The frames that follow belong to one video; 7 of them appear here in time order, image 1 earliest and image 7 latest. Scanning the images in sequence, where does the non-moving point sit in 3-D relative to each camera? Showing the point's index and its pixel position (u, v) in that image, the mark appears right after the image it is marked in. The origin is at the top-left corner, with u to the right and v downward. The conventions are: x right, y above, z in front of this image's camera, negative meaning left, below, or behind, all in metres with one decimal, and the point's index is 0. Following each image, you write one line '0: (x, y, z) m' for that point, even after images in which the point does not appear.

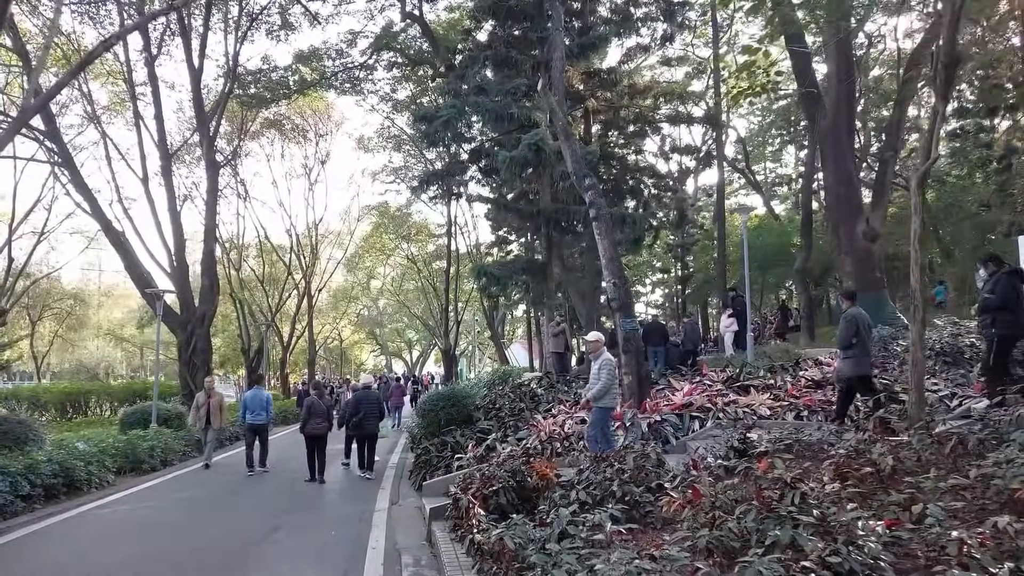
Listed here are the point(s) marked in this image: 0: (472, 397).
0: (-0.6, -1.7, +12.9) m
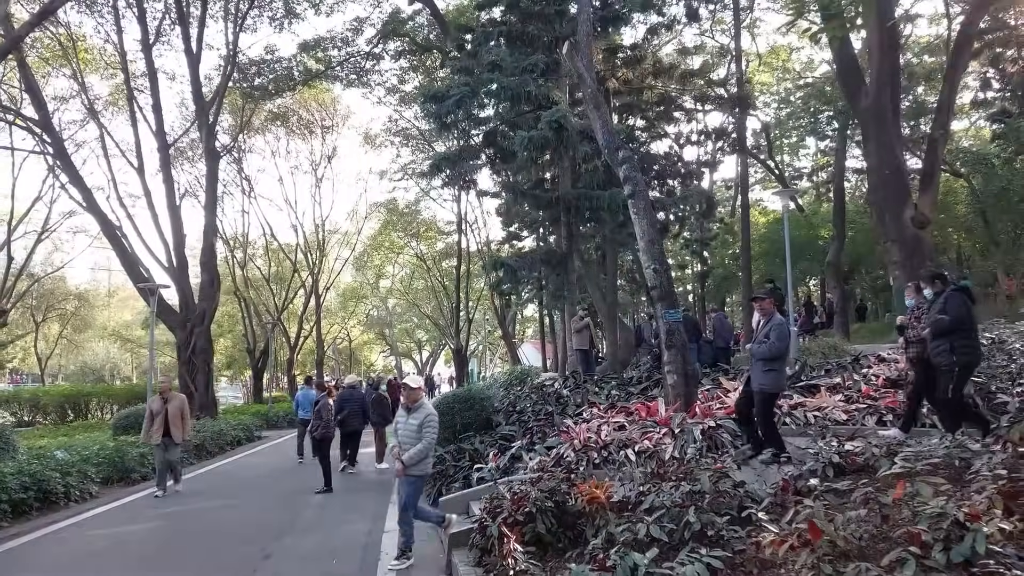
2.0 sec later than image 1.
0: (-0.3, -1.6, +11.6) m
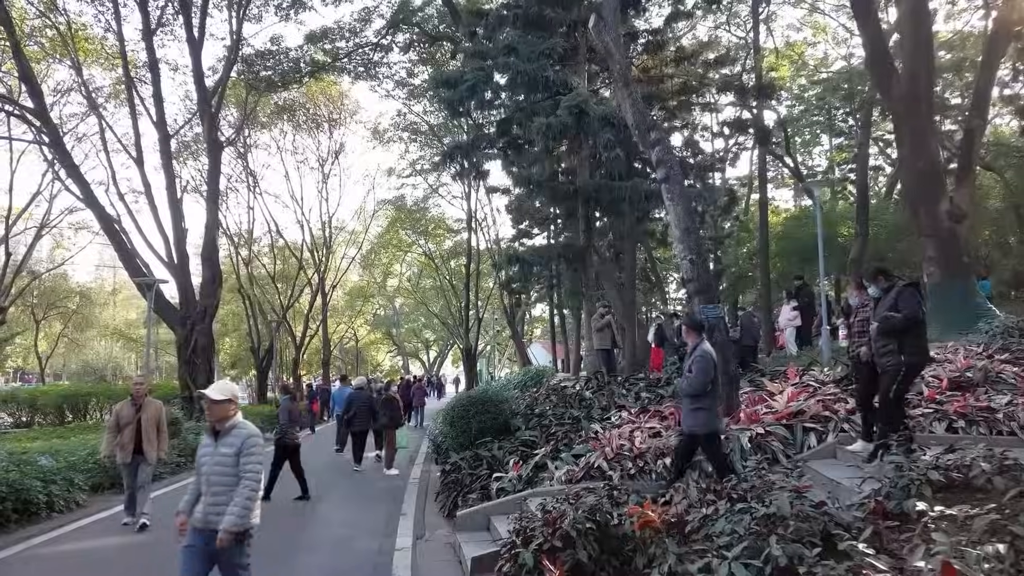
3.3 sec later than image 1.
0: (0.0, -1.5, +10.8) m
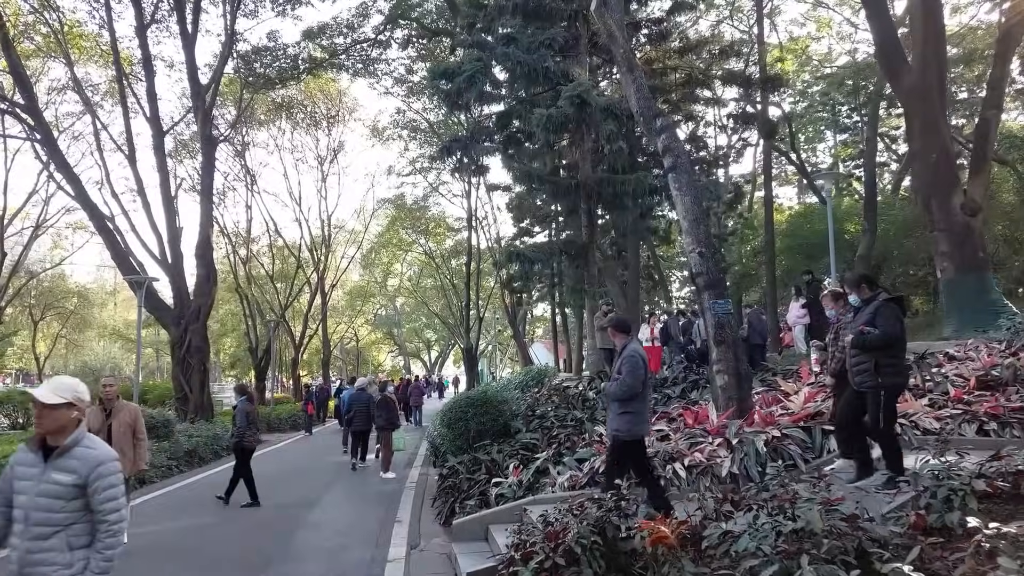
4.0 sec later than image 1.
0: (0.0, -1.5, +10.4) m
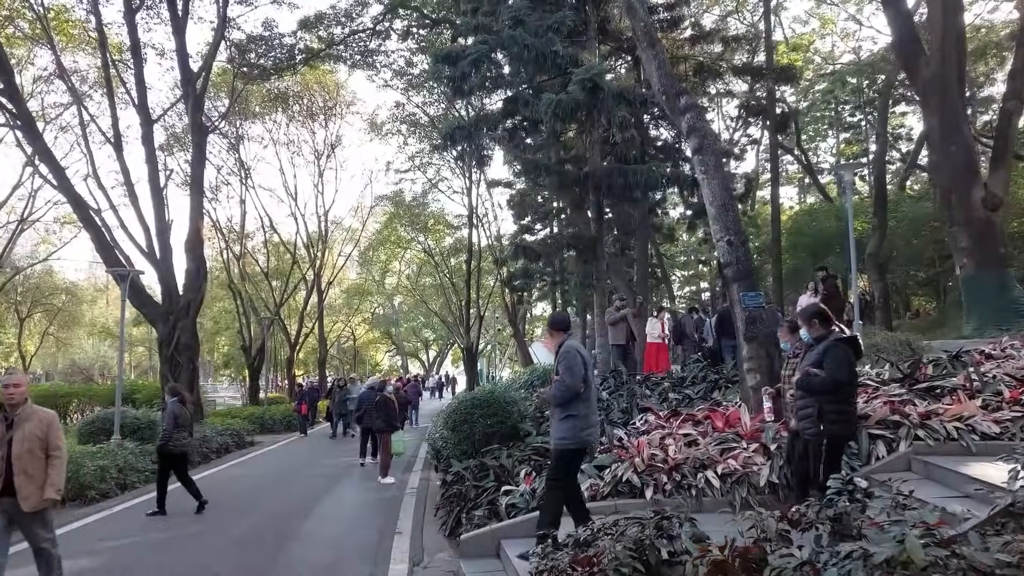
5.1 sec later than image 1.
0: (+0.1, -1.4, +9.7) m
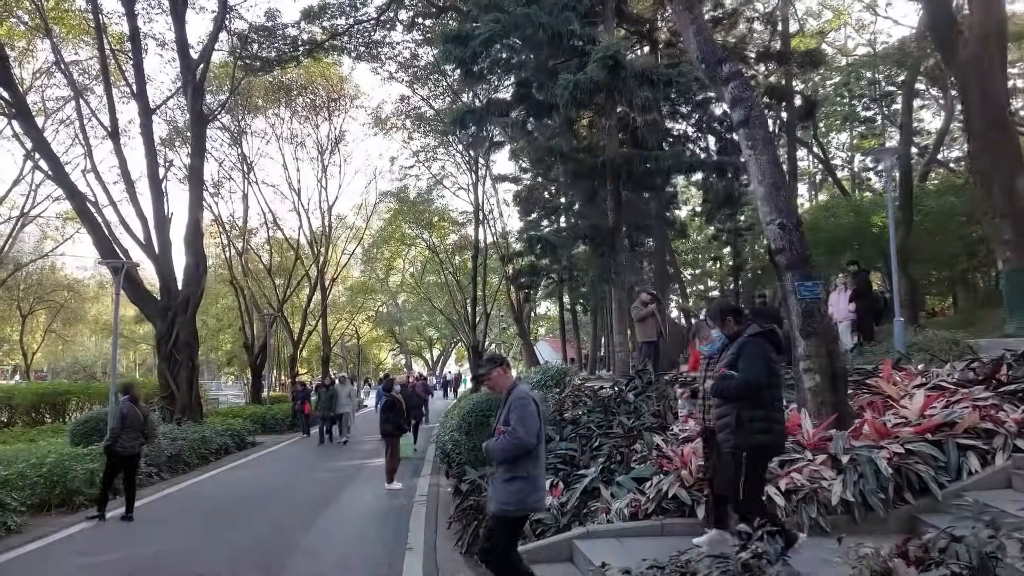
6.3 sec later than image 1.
0: (+0.3, -1.3, +8.9) m
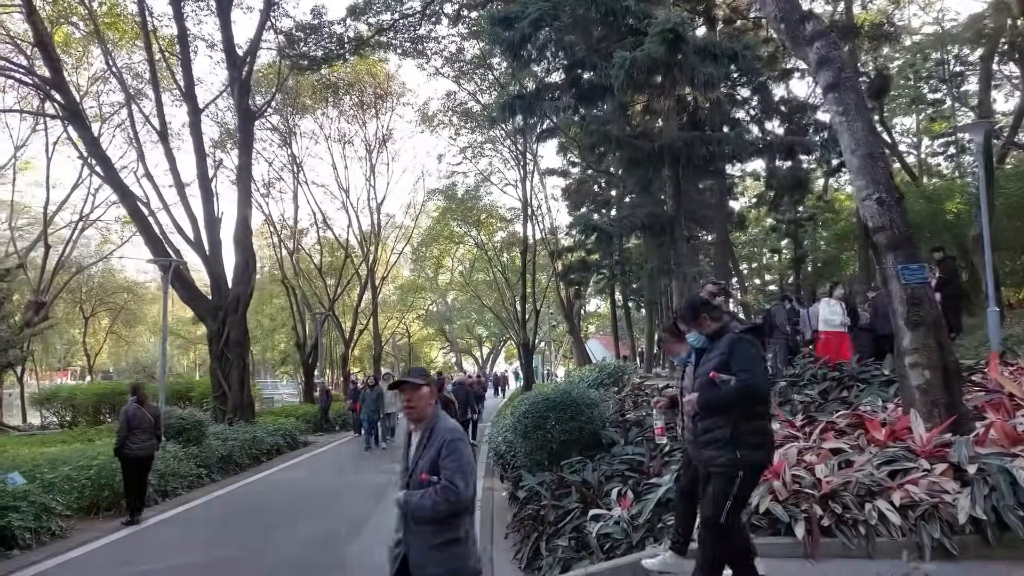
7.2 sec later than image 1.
0: (+0.9, -1.2, +8.2) m
